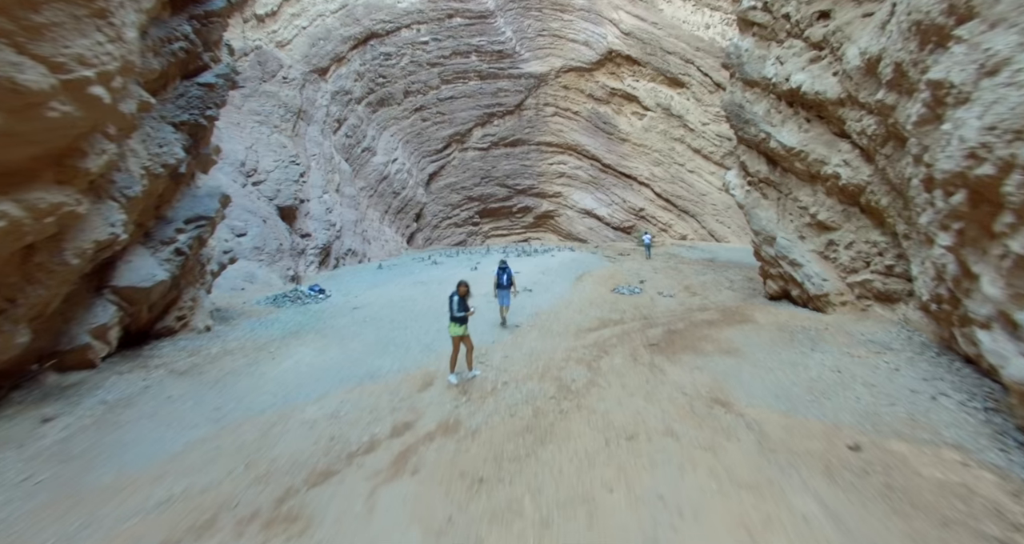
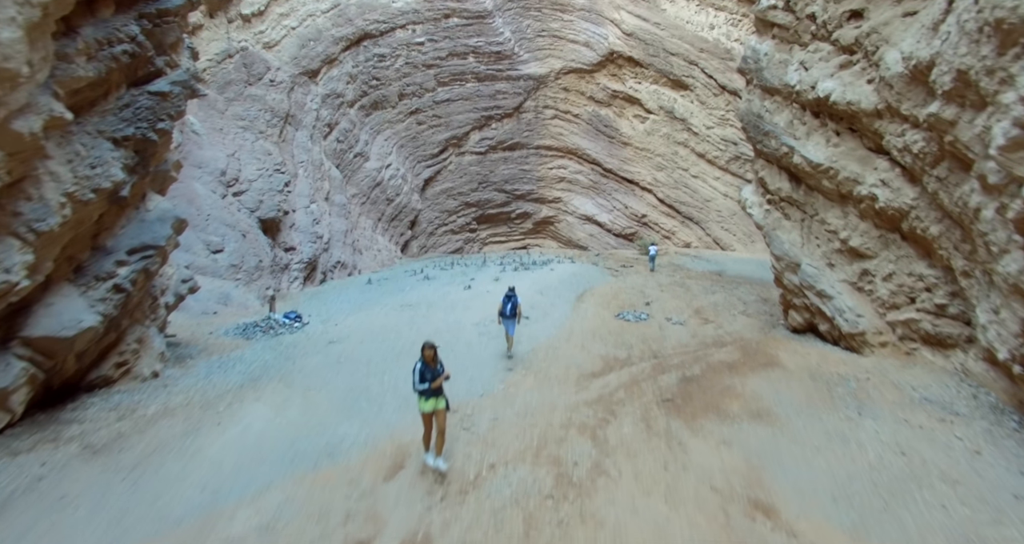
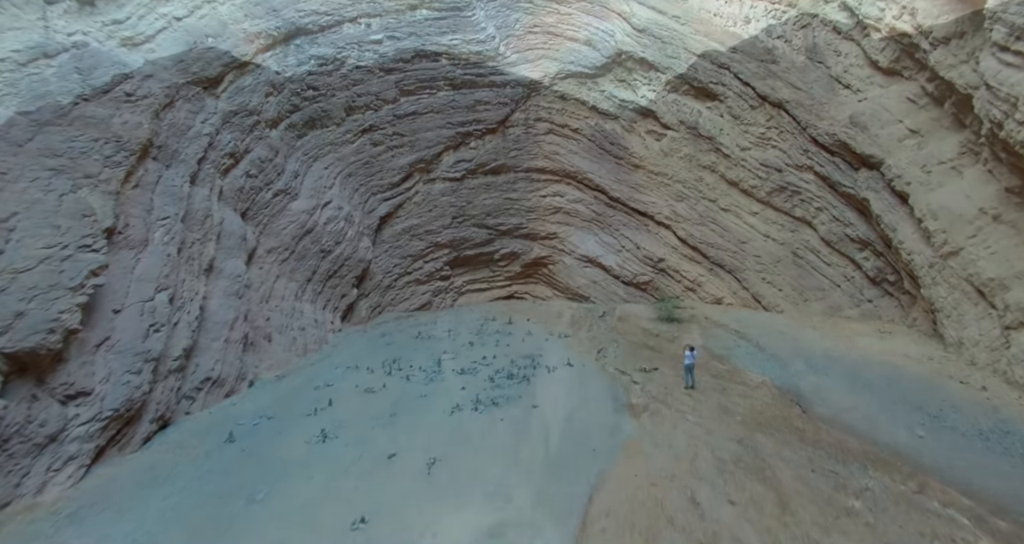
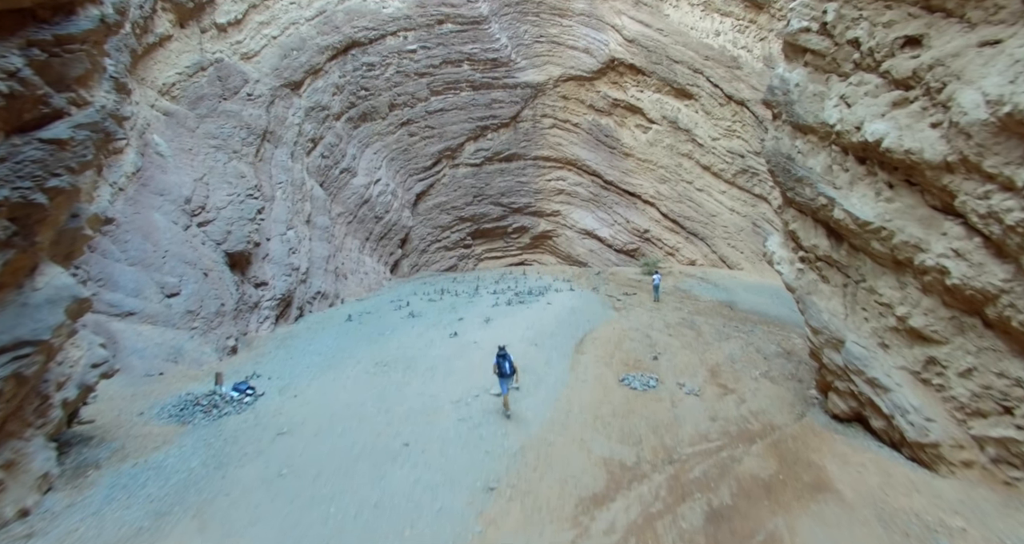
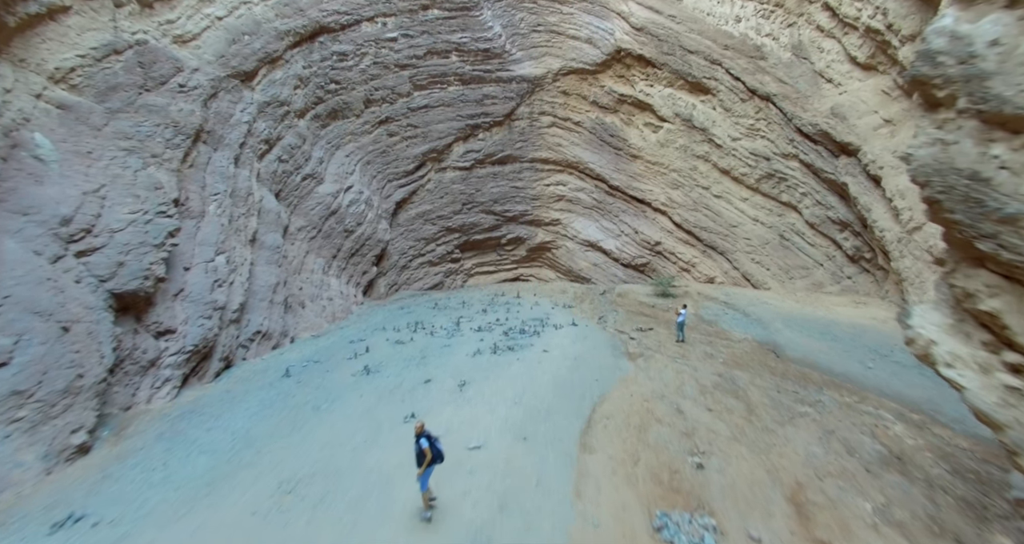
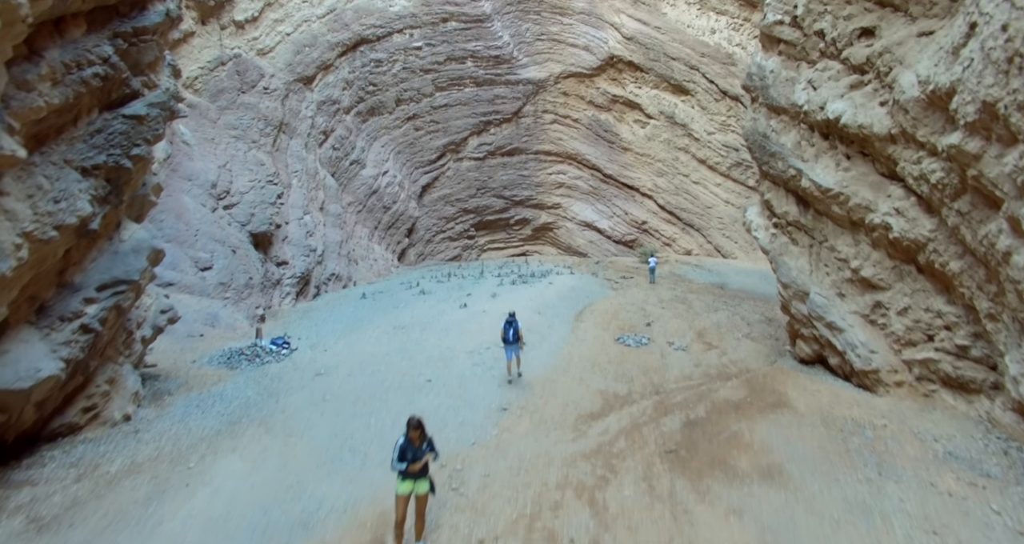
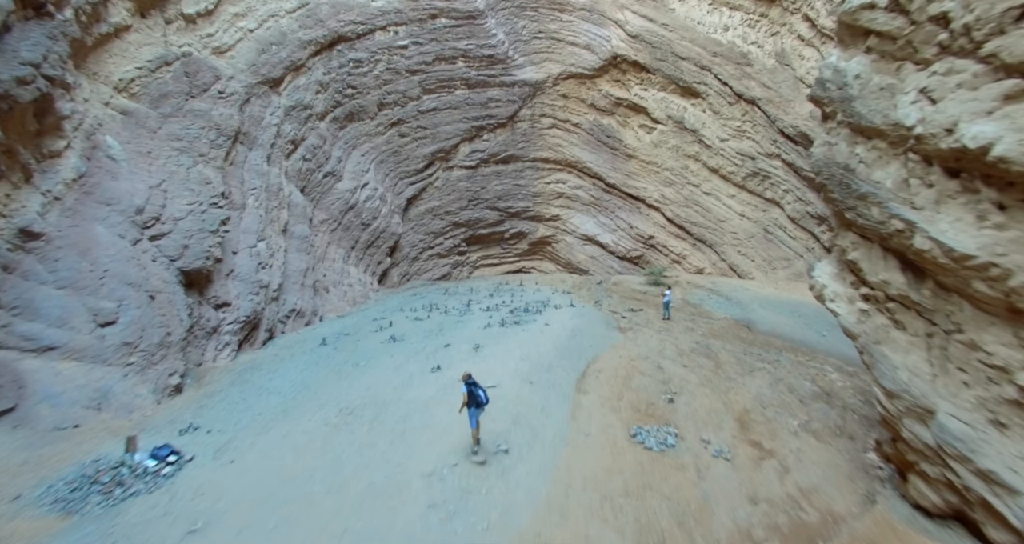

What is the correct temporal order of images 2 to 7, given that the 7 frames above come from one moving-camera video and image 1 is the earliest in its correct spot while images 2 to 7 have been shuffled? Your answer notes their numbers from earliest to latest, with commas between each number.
2, 6, 4, 7, 5, 3
